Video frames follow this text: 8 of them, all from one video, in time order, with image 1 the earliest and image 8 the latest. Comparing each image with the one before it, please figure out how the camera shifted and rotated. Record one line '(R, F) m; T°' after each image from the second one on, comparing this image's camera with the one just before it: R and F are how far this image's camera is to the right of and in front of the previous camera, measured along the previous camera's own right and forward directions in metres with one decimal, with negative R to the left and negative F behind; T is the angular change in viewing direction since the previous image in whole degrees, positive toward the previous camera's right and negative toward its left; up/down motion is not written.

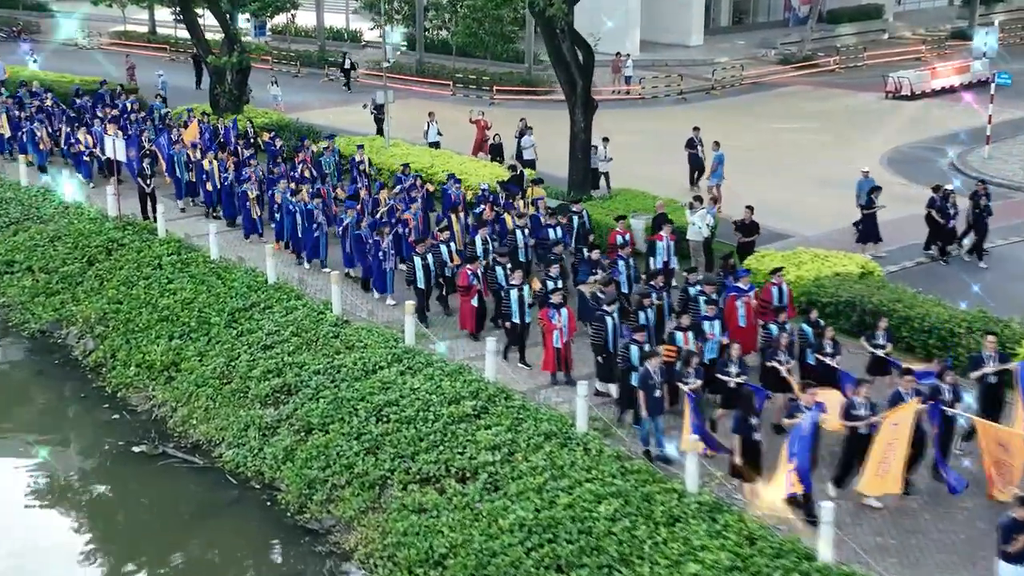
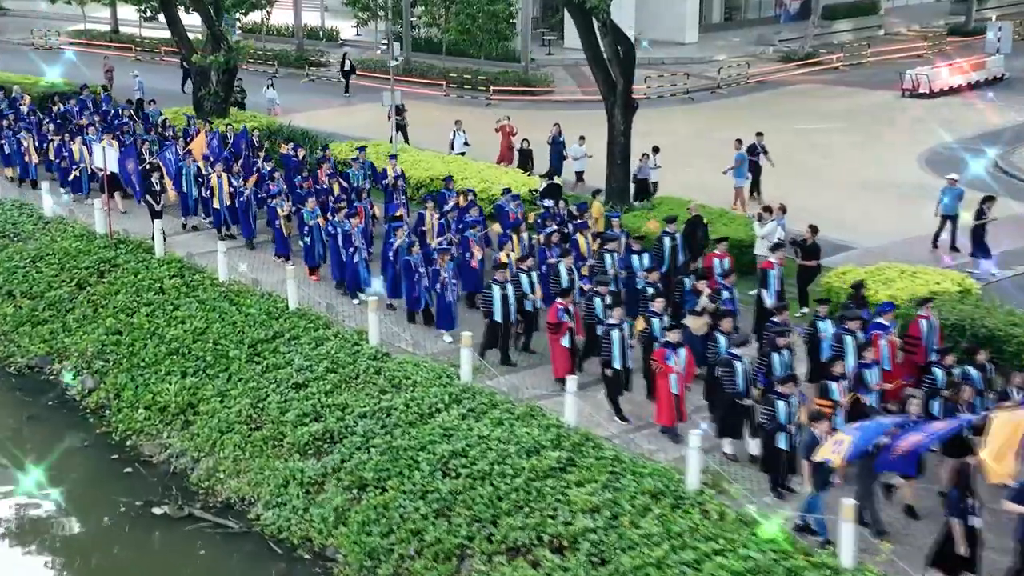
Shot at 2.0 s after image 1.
(-1.4, +1.8) m; +2°
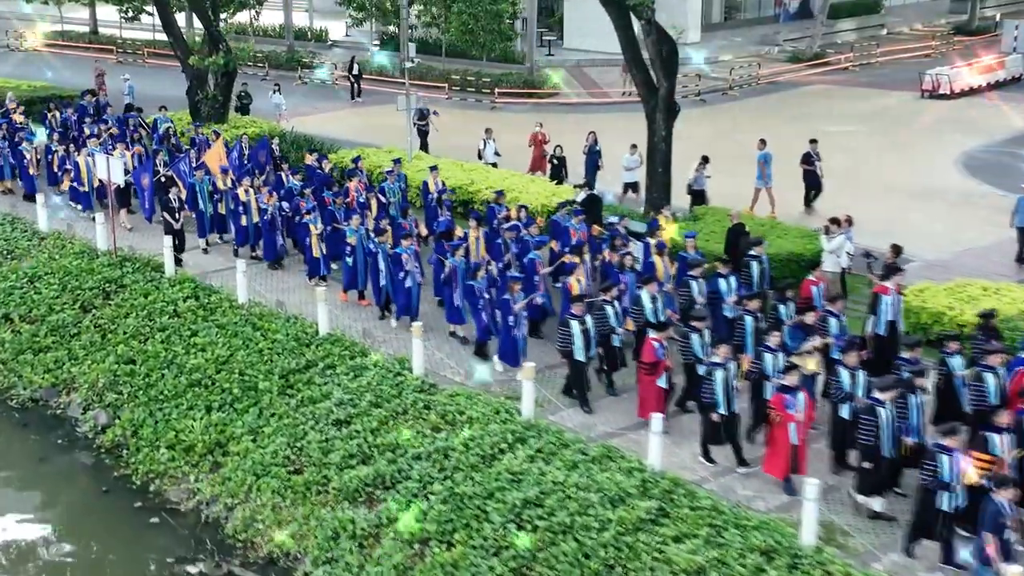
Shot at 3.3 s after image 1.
(-1.0, +1.2) m; +1°
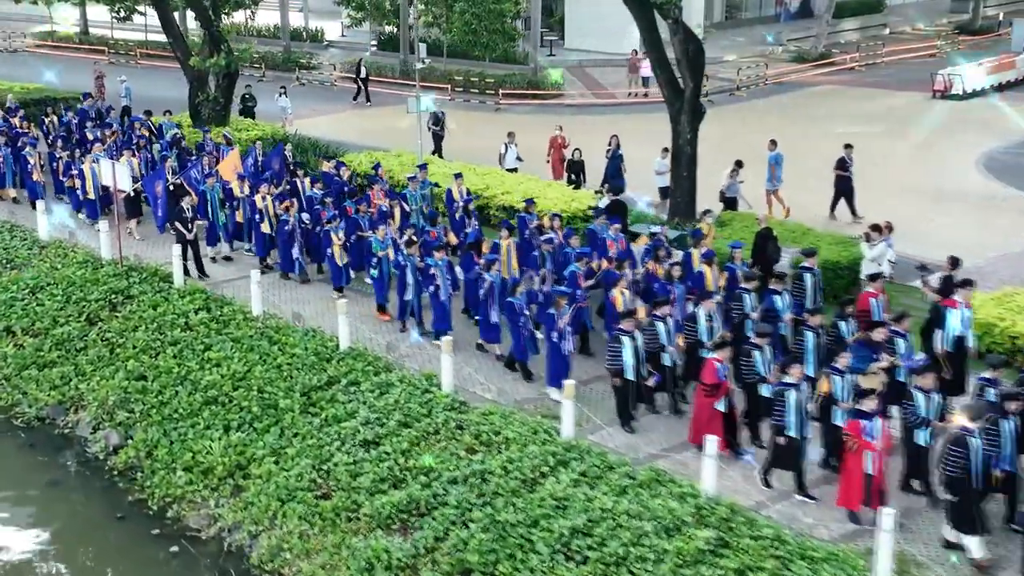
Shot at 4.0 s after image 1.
(-0.6, +0.6) m; +1°
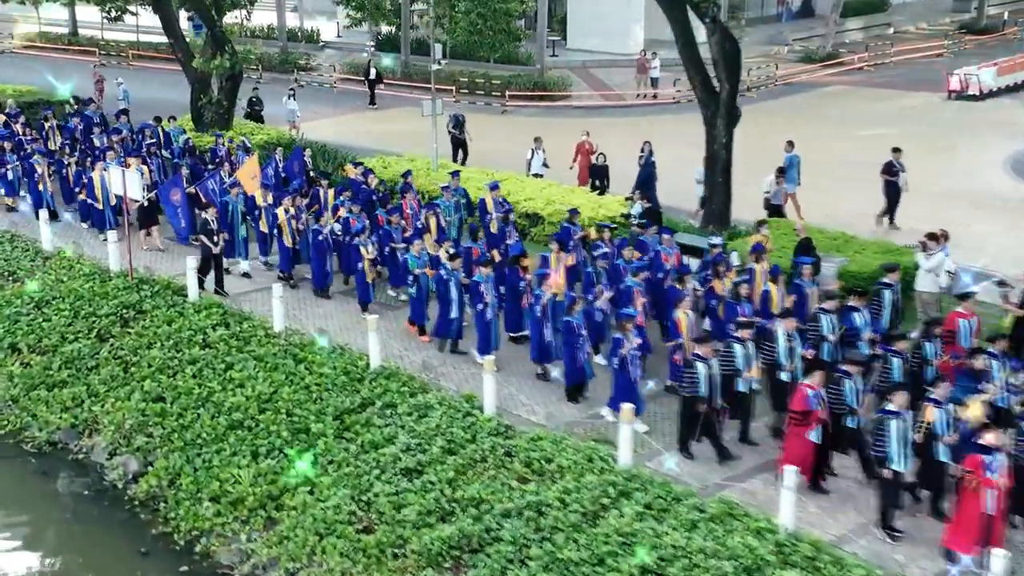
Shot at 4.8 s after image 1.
(-0.7, +0.7) m; +1°
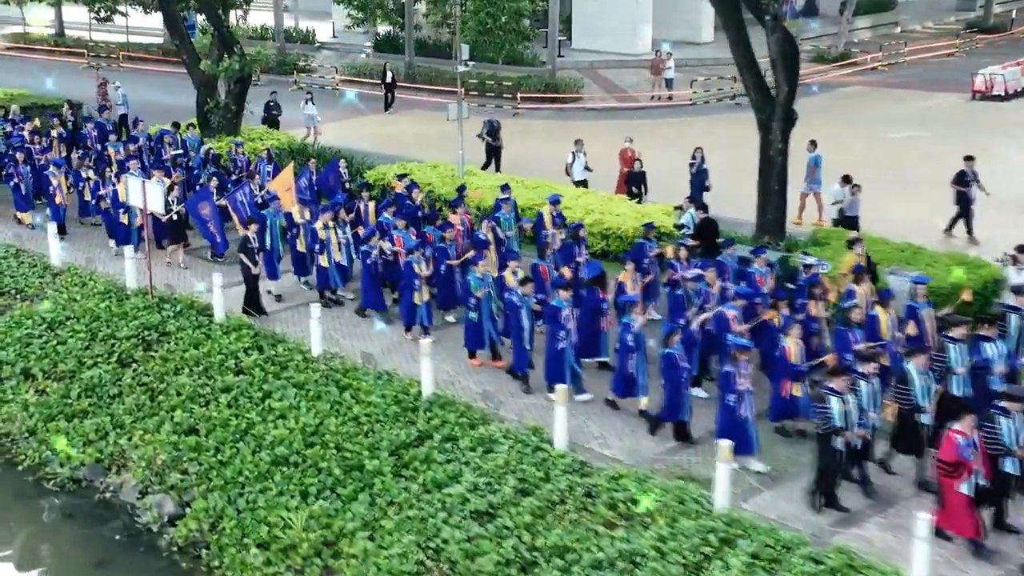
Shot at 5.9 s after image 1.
(-1.0, +1.0) m; +1°
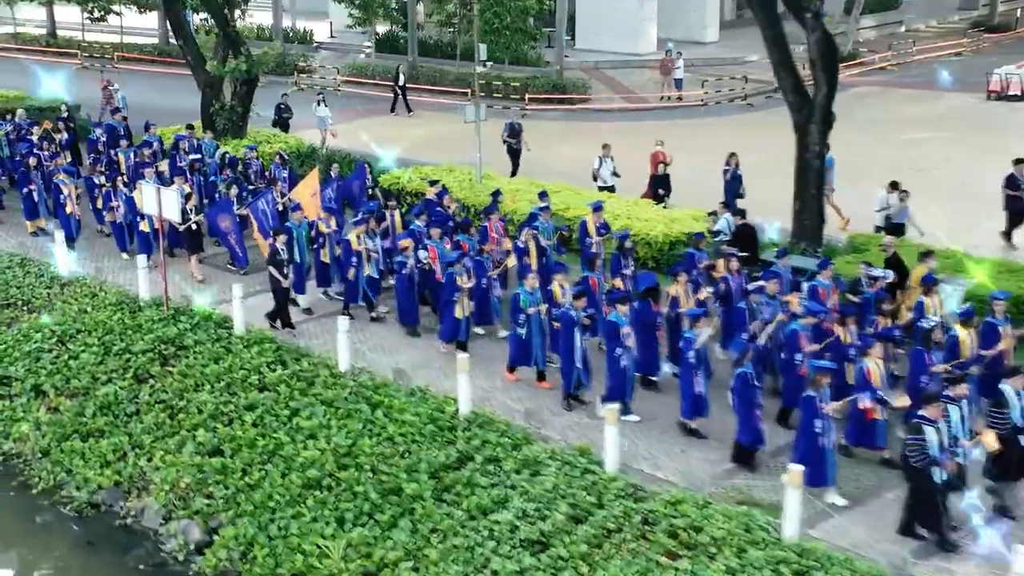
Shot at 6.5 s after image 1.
(-0.6, +0.6) m; +1°
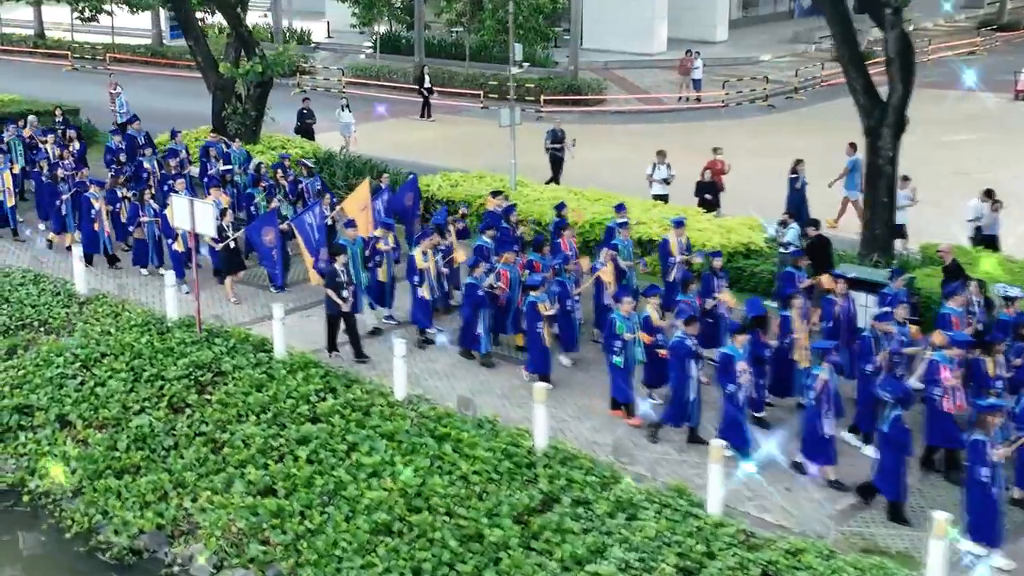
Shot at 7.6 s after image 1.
(-1.0, +1.0) m; +1°
